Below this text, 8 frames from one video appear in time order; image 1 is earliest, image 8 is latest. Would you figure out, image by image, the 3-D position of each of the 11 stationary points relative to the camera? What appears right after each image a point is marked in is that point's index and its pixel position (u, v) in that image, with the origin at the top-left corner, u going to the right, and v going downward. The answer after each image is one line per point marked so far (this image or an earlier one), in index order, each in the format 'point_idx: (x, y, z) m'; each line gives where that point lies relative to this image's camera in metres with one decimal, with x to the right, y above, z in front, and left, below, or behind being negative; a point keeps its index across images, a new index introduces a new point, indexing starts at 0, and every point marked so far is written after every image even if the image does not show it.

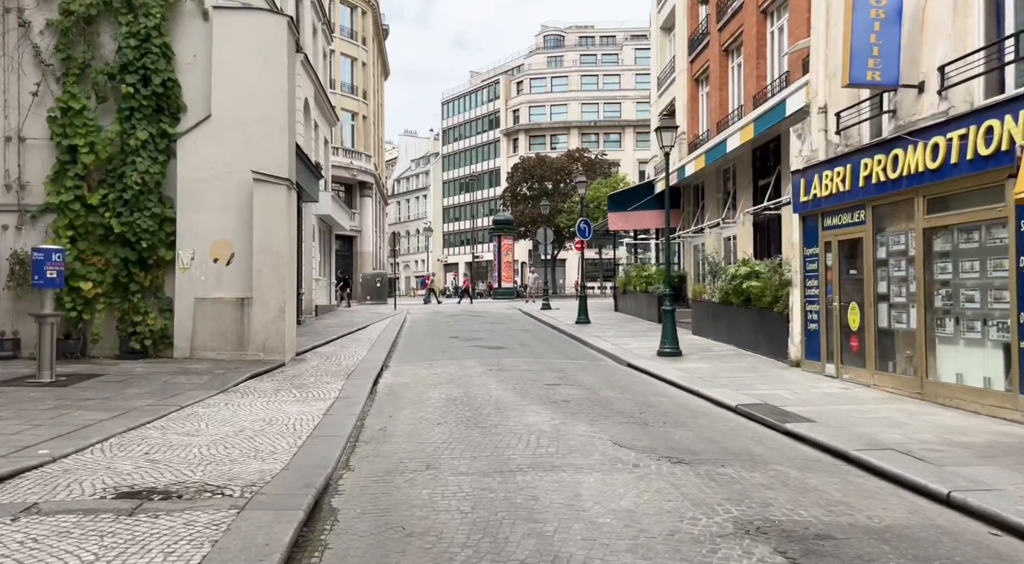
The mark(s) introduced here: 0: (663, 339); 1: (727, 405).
0: (+2.9, -1.1, +14.6) m
1: (+2.6, -1.5, +9.3) m
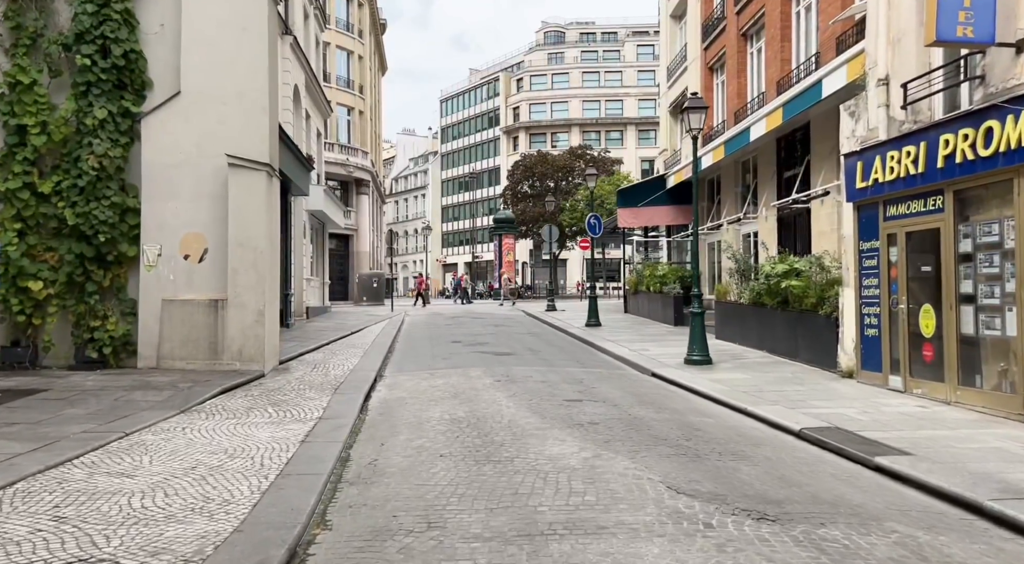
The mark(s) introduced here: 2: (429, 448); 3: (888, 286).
0: (+3.1, -1.1, +13.1) m
1: (+2.8, -1.5, +7.7) m
2: (-0.7, -1.5, +6.9) m
3: (+4.9, -0.1, +10.0) m
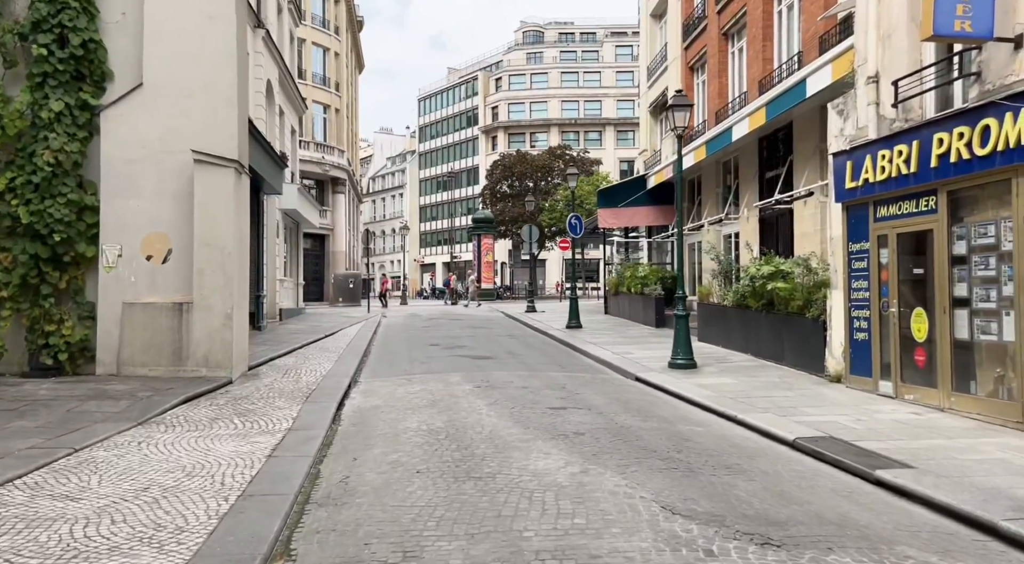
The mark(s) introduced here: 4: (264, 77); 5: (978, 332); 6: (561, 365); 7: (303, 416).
0: (+2.7, -1.1, +12.7) m
1: (+2.6, -1.5, +7.4) m
2: (-0.9, -1.5, +6.5) m
3: (+4.6, -0.1, +9.7) m
4: (-6.3, +5.2, +19.6) m
5: (+4.9, -0.5, +8.1) m
6: (+0.9, -1.5, +13.7) m
7: (-2.3, -1.5, +8.5) m
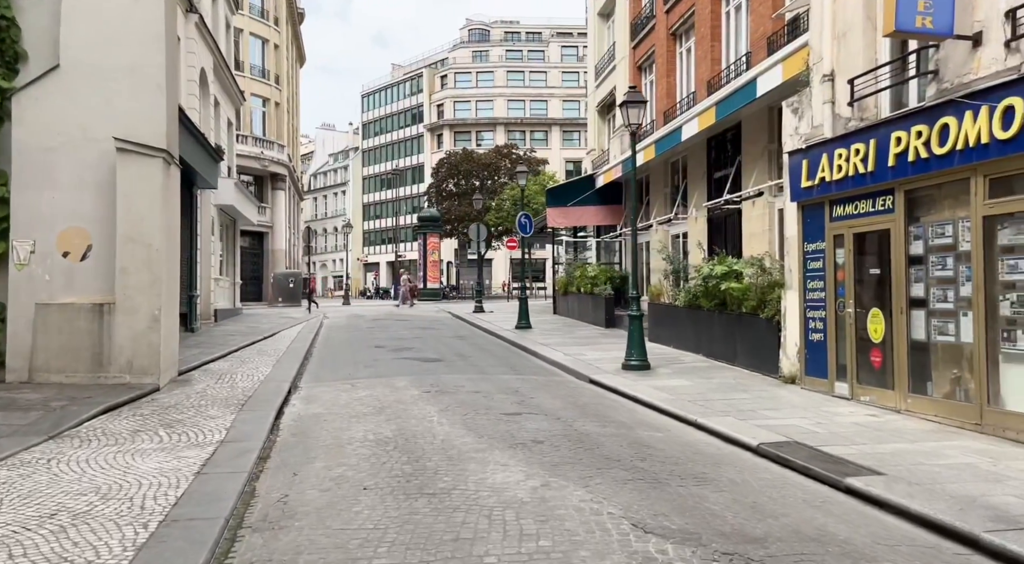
0: (+1.9, -1.1, +12.5) m
1: (+2.2, -1.5, +7.2) m
2: (-1.2, -1.5, +6.0) m
3: (+4.0, -0.1, +9.6) m
4: (-7.6, +5.3, +18.7) m
5: (+4.4, -0.5, +8.0) m
6: (0.0, -1.5, +13.3) m
7: (-2.8, -1.5, +7.9) m
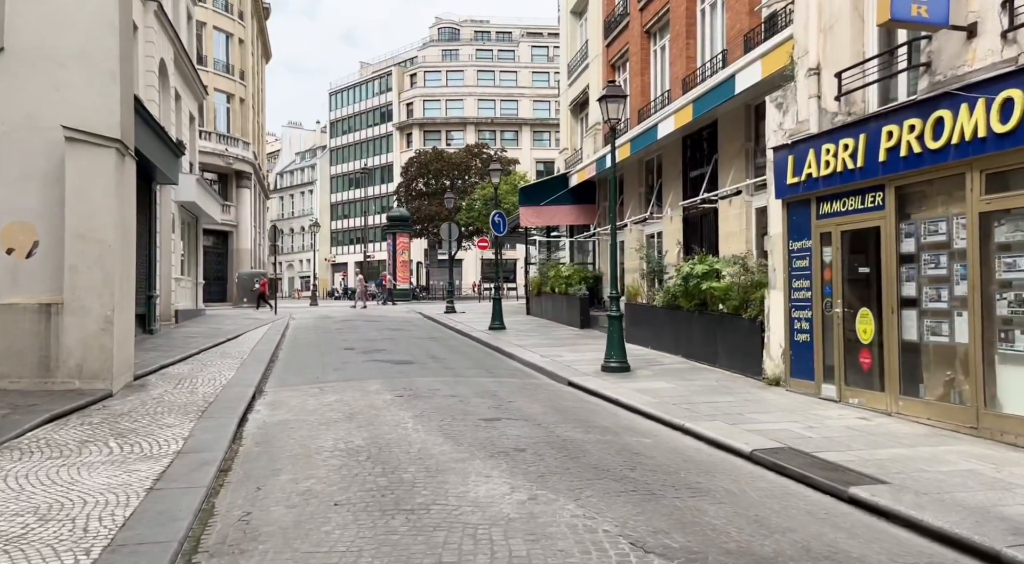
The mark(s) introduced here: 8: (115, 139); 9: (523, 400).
0: (+1.5, -1.1, +12.1) m
1: (+2.0, -1.5, +6.8) m
2: (-1.4, -1.5, +5.5) m
3: (+3.7, -0.1, +9.3) m
4: (-8.3, +5.3, +18.0) m
5: (+4.2, -0.5, +7.8) m
6: (-0.4, -1.5, +12.9) m
7: (-3.0, -1.5, +7.4) m
8: (-4.8, +1.7, +9.4) m
9: (+0.1, -1.5, +9.7) m
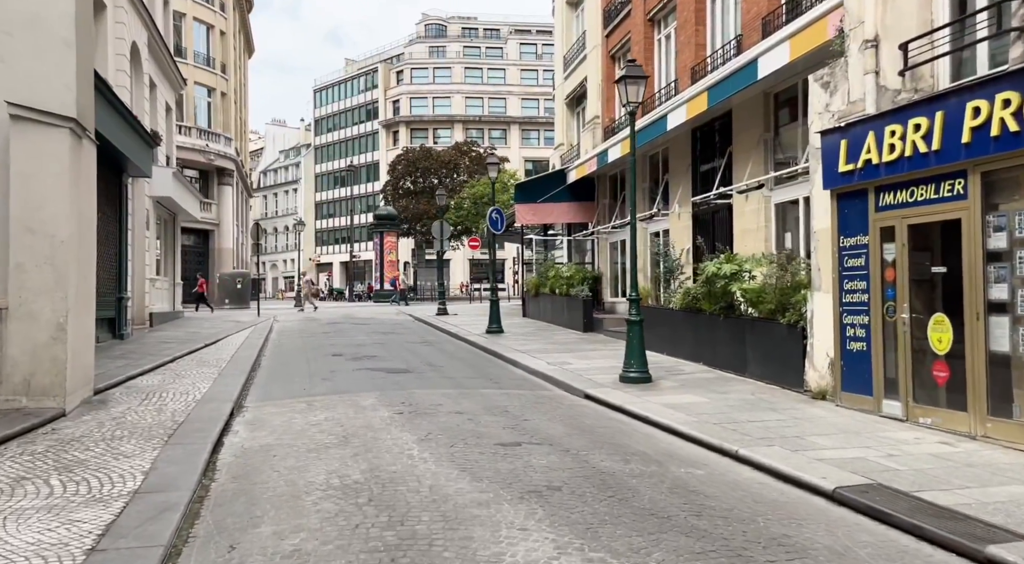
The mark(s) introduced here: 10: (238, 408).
0: (+1.7, -1.1, +11.0) m
1: (+2.2, -1.5, +5.7) m
2: (-1.1, -1.5, +4.3) m
3: (+3.9, -0.1, +8.2) m
4: (-8.2, +5.3, +16.6) m
5: (+4.4, -0.5, +6.6) m
6: (-0.3, -1.5, +11.6) m
7: (-2.8, -1.5, +6.1) m
8: (-4.7, +1.7, +8.1) m
9: (+0.3, -1.5, +8.5) m
10: (-3.4, -1.5, +9.4) m
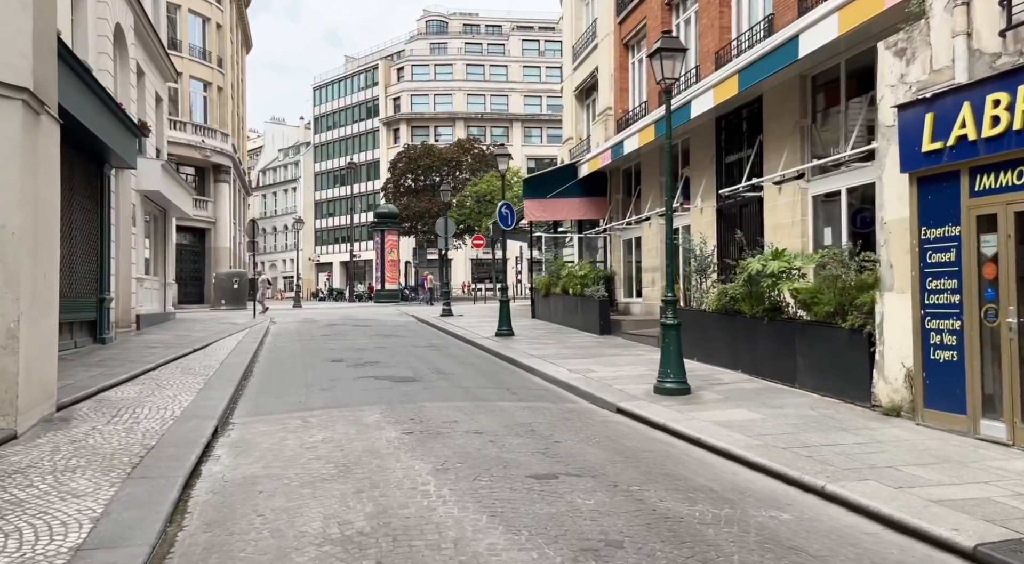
0: (+1.9, -1.1, +9.7) m
1: (+2.5, -1.5, +4.4) m
2: (-0.8, -1.5, +3.0) m
3: (+4.2, -0.1, +6.9) m
4: (-8.0, +5.3, +15.4) m
5: (+4.7, -0.5, +5.4) m
6: (0.0, -1.5, +10.4) m
7: (-2.5, -1.5, +4.9) m
8: (-4.4, +1.7, +6.9) m
9: (+0.6, -1.5, +7.2) m
10: (-3.1, -1.5, +8.2) m
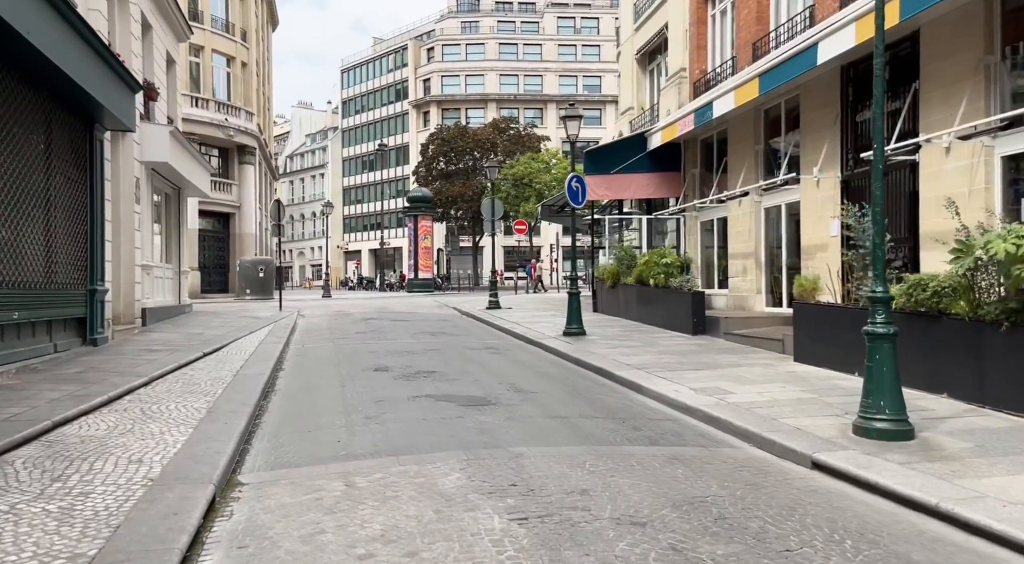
0: (+3.1, -1.0, +6.5) m
1: (+3.5, -1.5, +1.2) m
2: (+0.1, -1.5, -0.1) m
3: (+5.3, 0.0, +3.7) m
4: (-6.6, +5.4, +12.4) m
5: (+5.7, -0.5, +2.1) m
6: (+1.2, -1.4, +7.3) m
7: (-1.5, -1.5, +1.8) m
8: (-3.3, +1.8, +3.9) m
9: (+1.7, -1.4, +4.1) m
10: (-2.0, -1.4, +5.2) m
